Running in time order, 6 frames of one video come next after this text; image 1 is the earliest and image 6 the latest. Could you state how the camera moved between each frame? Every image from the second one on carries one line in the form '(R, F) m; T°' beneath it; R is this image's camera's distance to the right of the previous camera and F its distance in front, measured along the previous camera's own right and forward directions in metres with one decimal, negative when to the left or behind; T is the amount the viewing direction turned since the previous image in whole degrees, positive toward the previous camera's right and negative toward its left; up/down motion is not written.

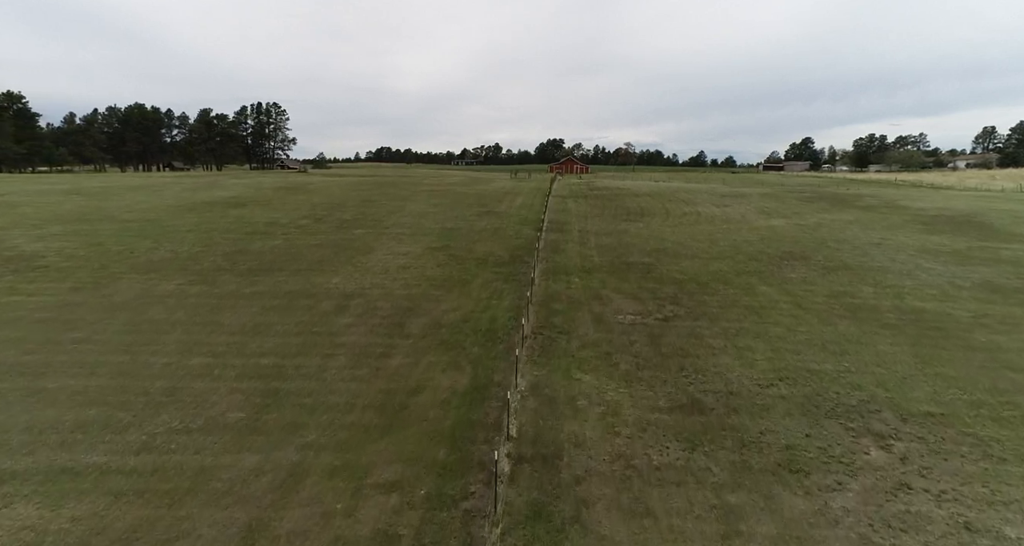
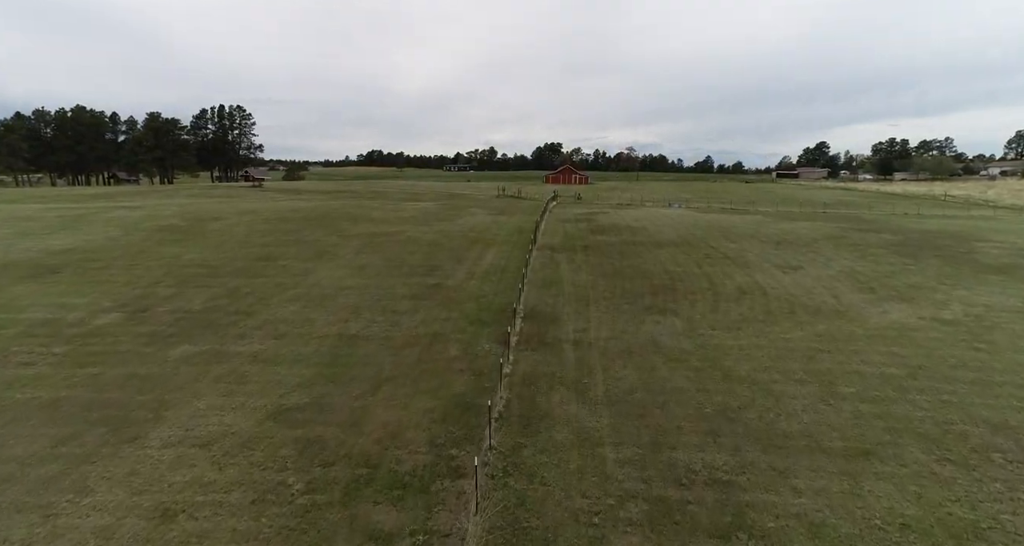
(+1.5, +10.7) m; 0°
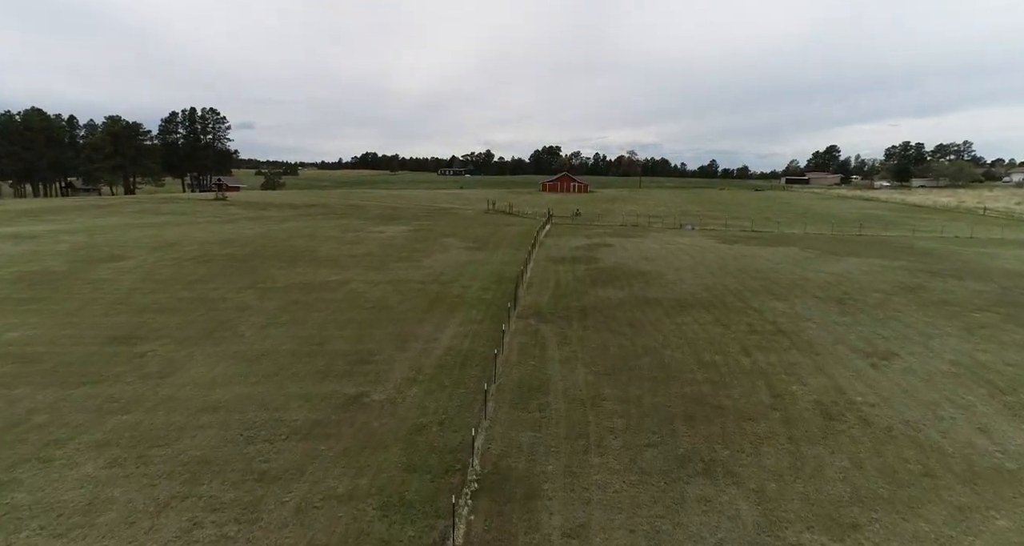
(+1.1, +6.9) m; 0°
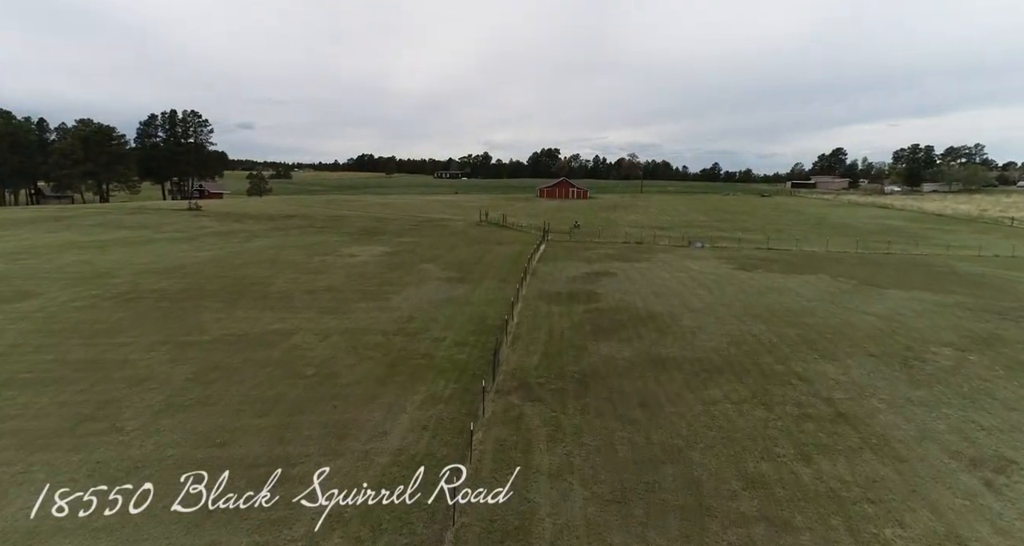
(+0.6, +4.3) m; 0°
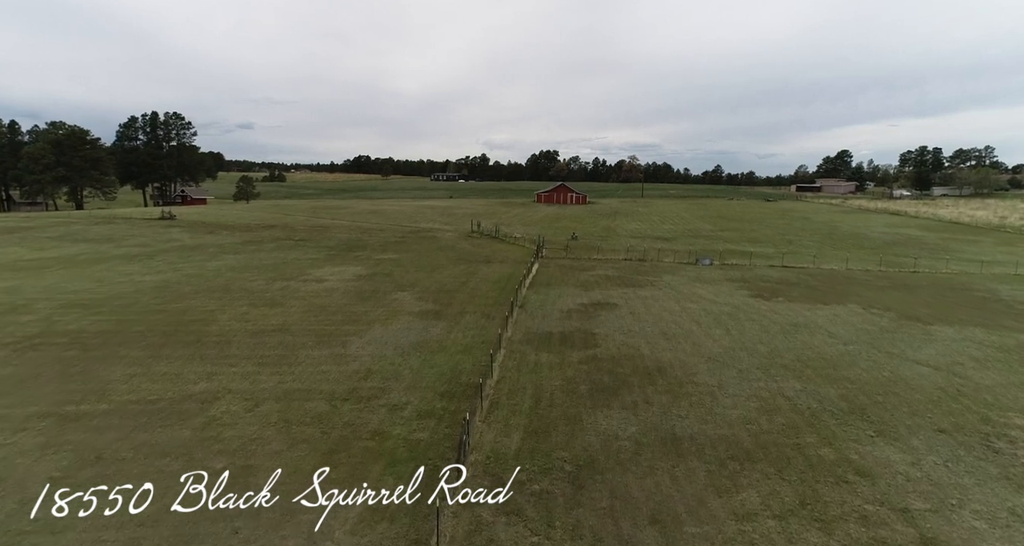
(+0.7, +3.6) m; 0°
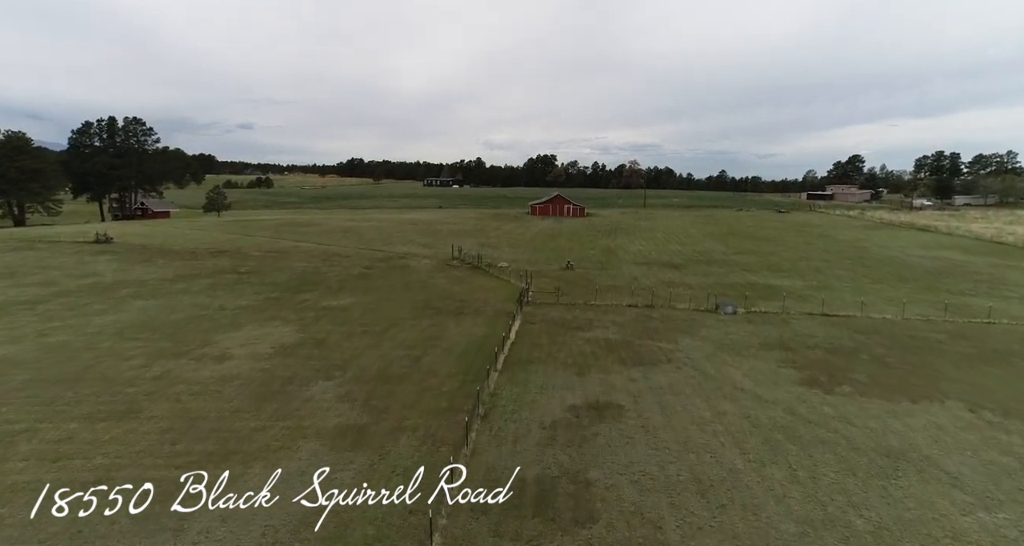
(+1.3, +7.3) m; 0°
